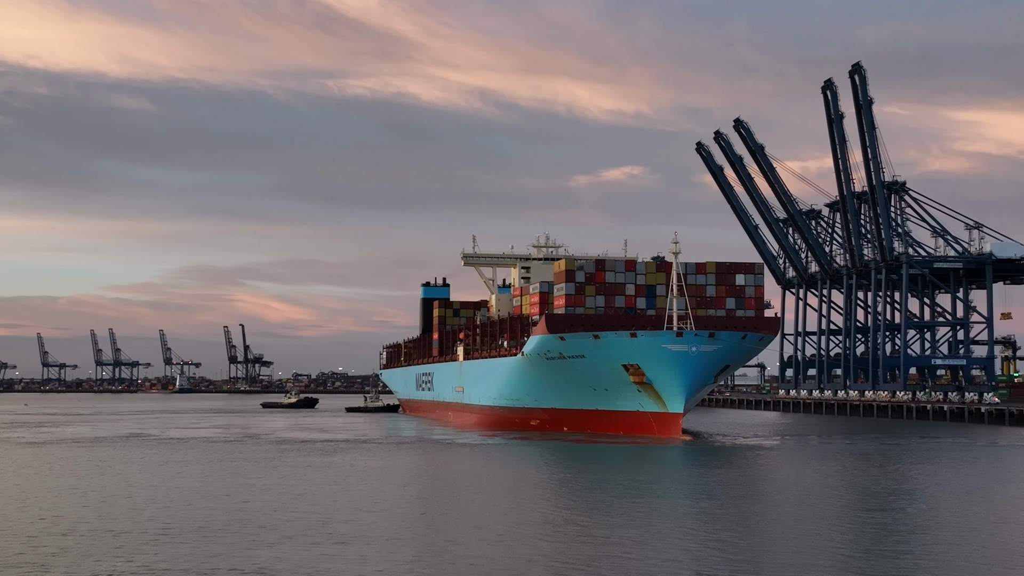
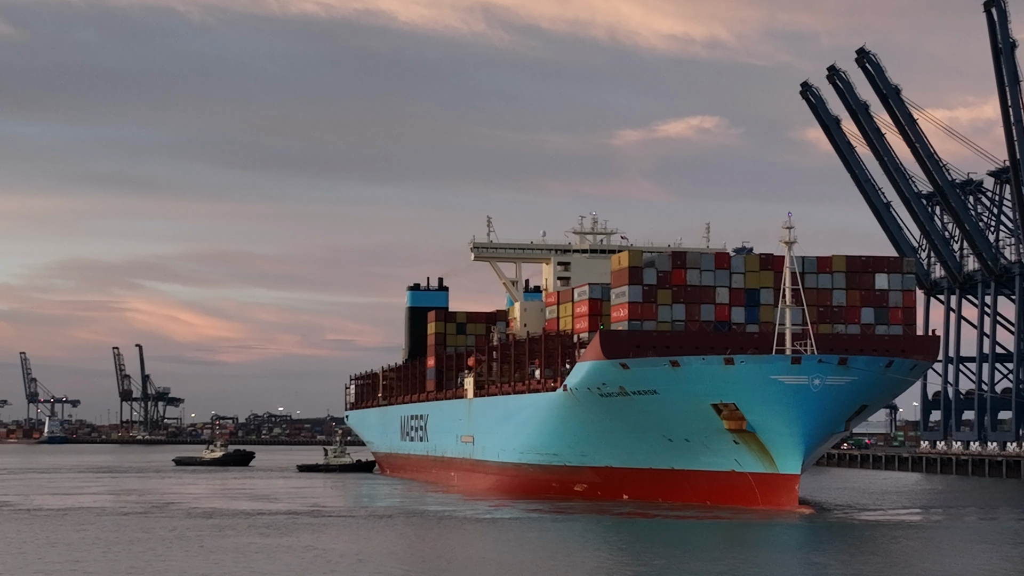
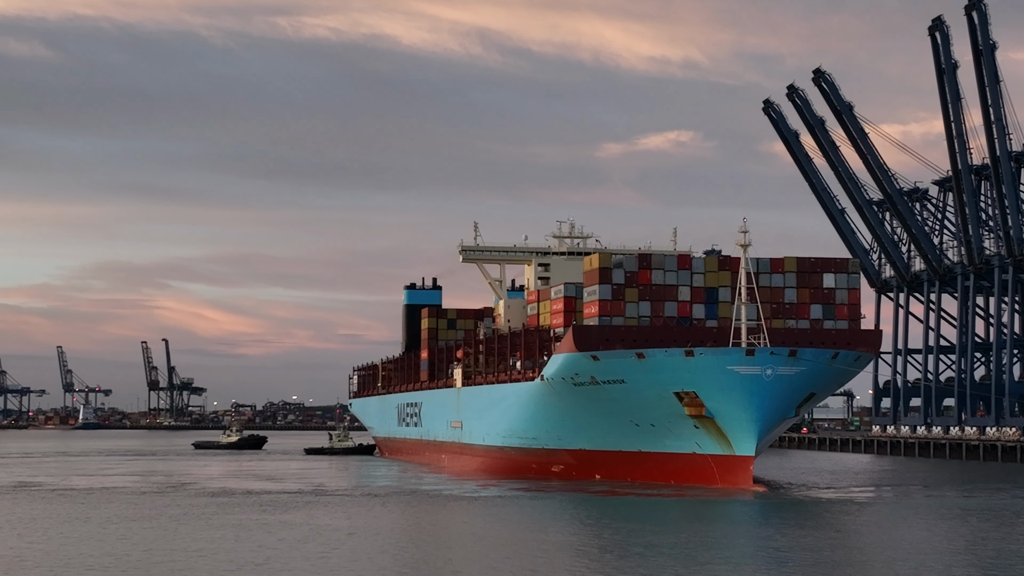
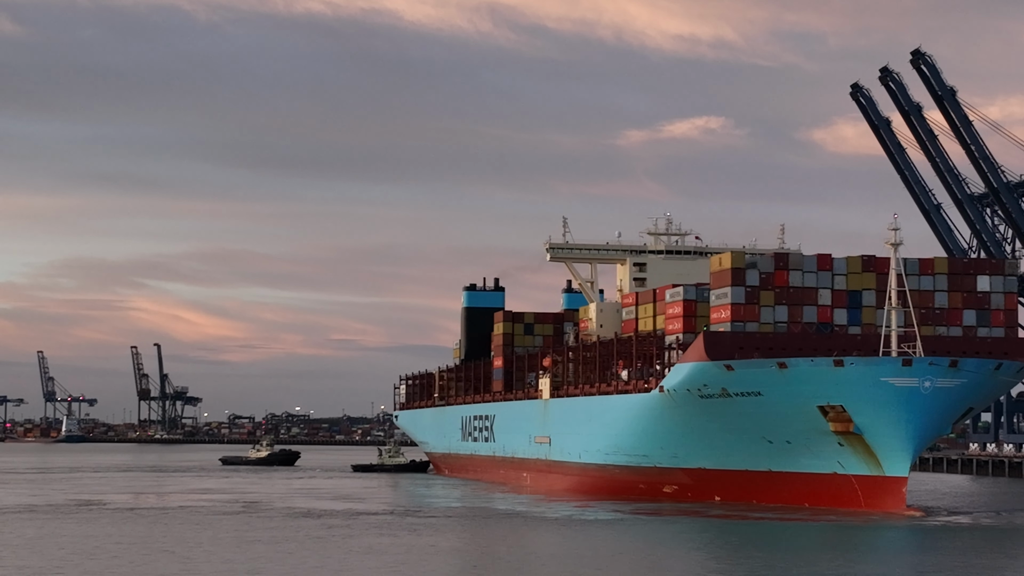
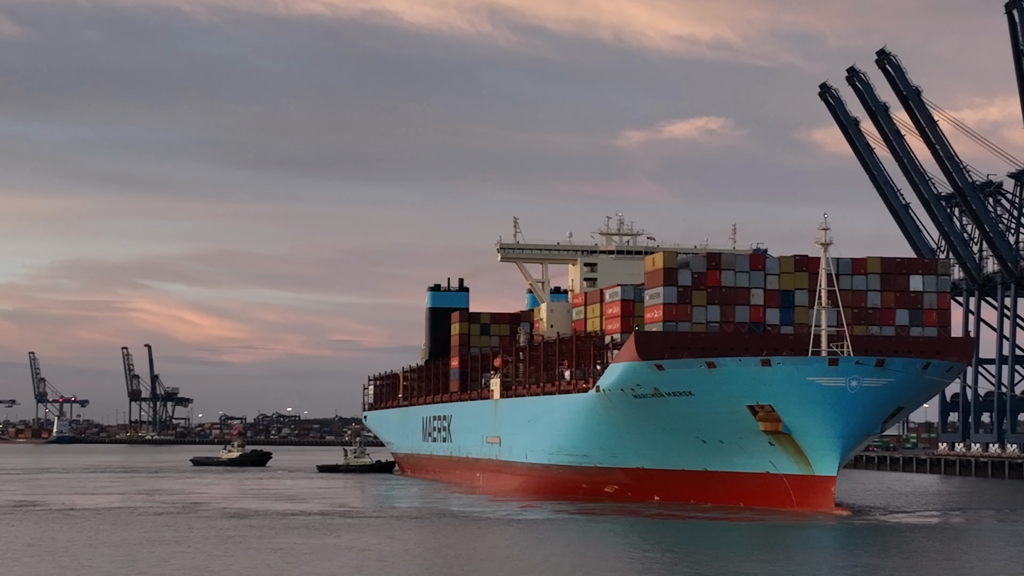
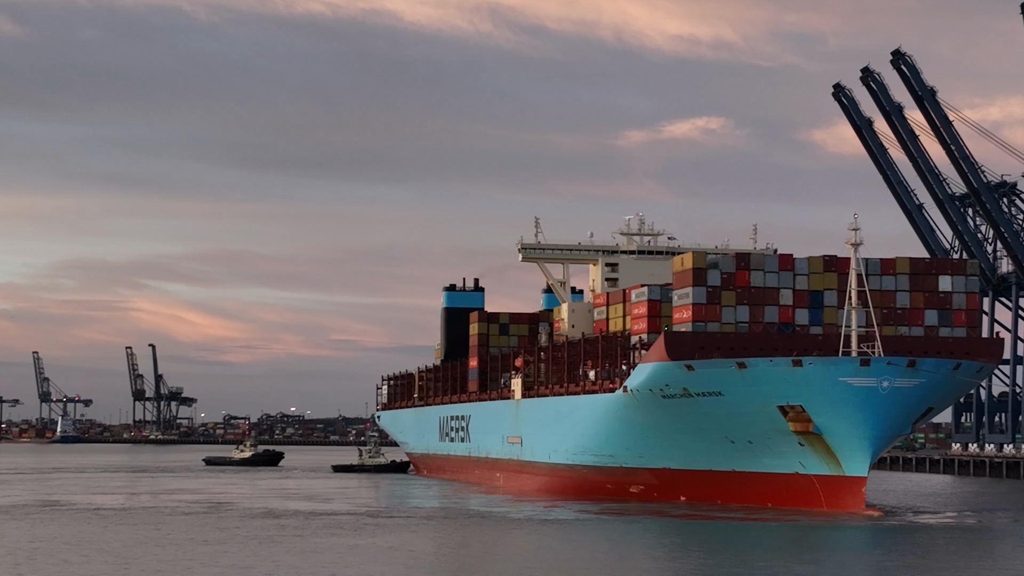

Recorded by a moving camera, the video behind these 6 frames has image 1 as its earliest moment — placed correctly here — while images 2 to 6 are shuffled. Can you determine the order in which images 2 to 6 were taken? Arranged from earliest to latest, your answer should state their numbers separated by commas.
3, 2, 5, 6, 4
